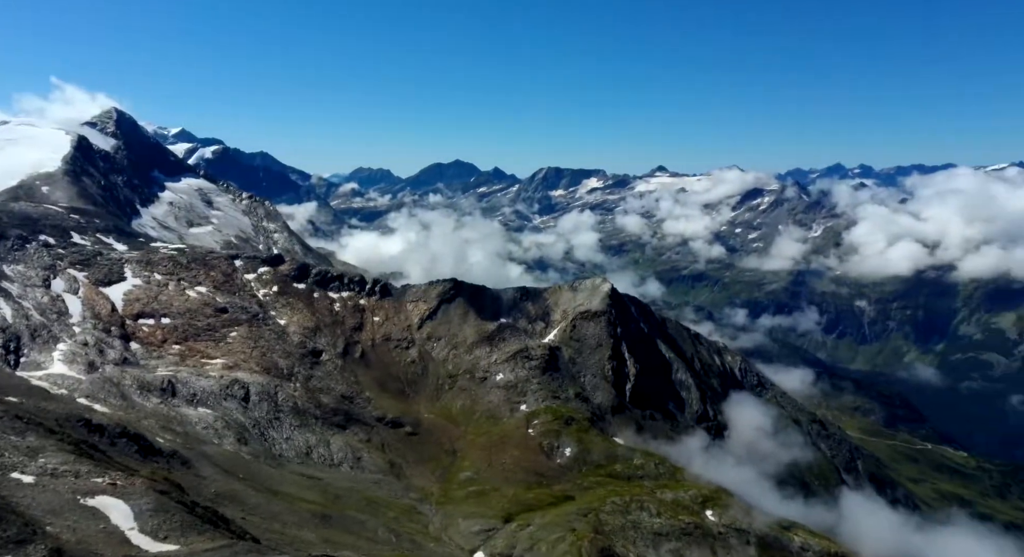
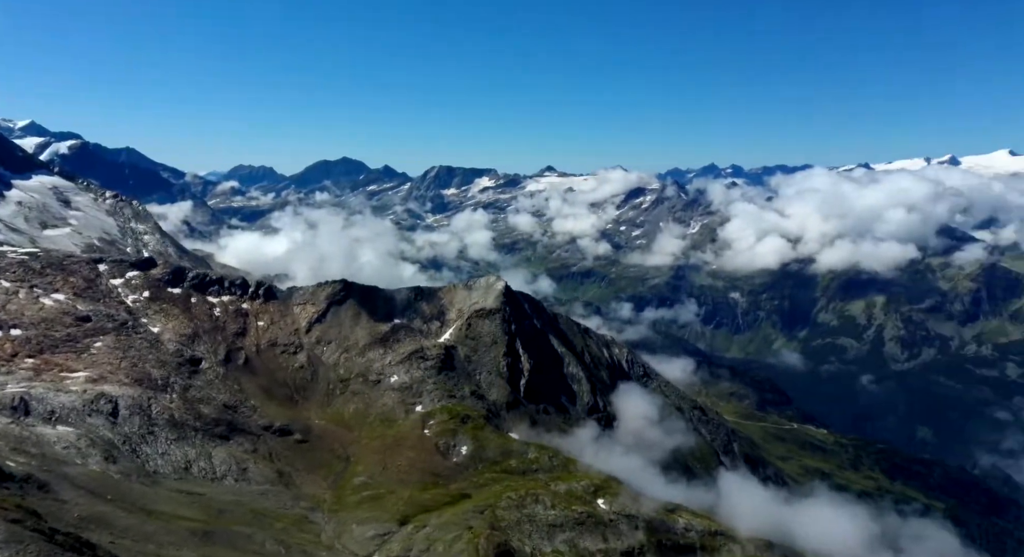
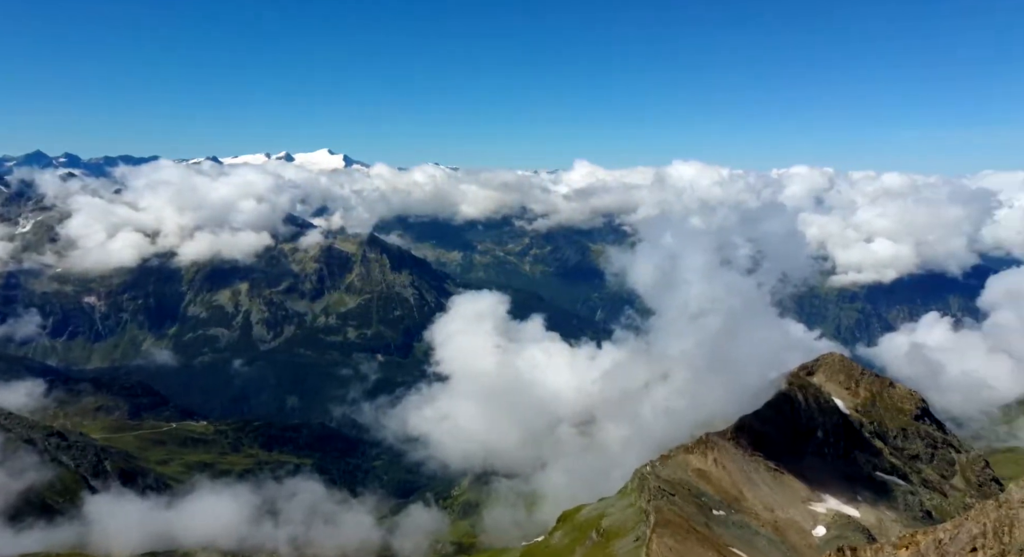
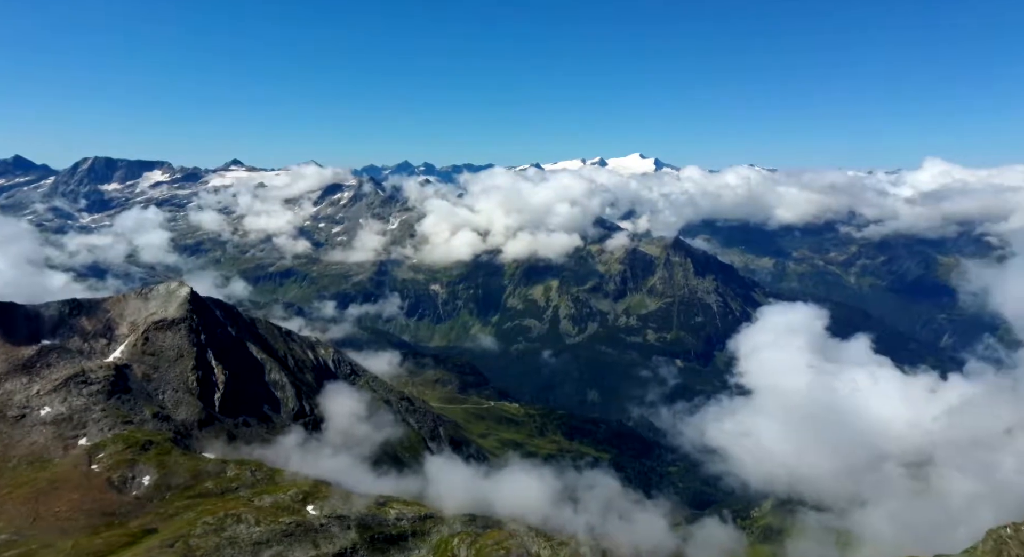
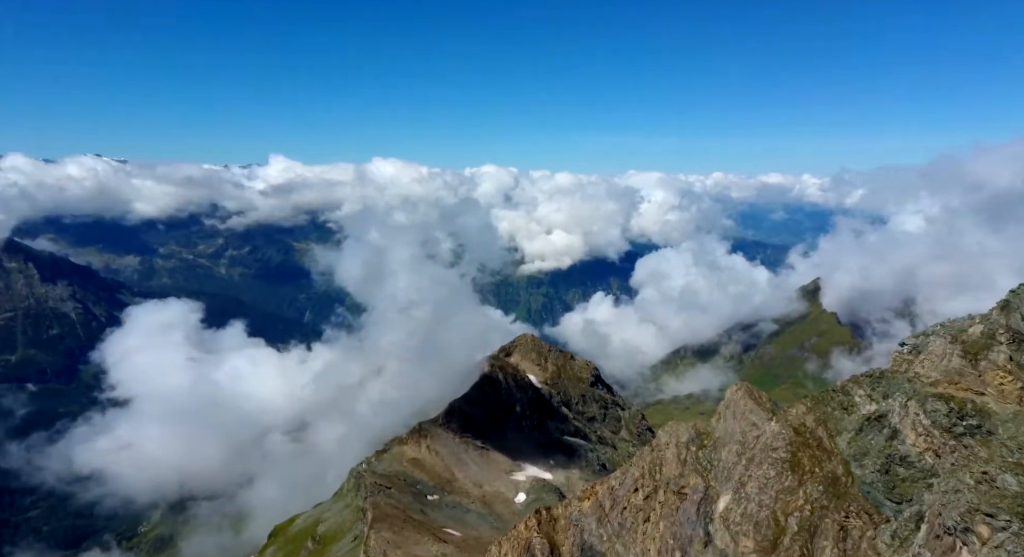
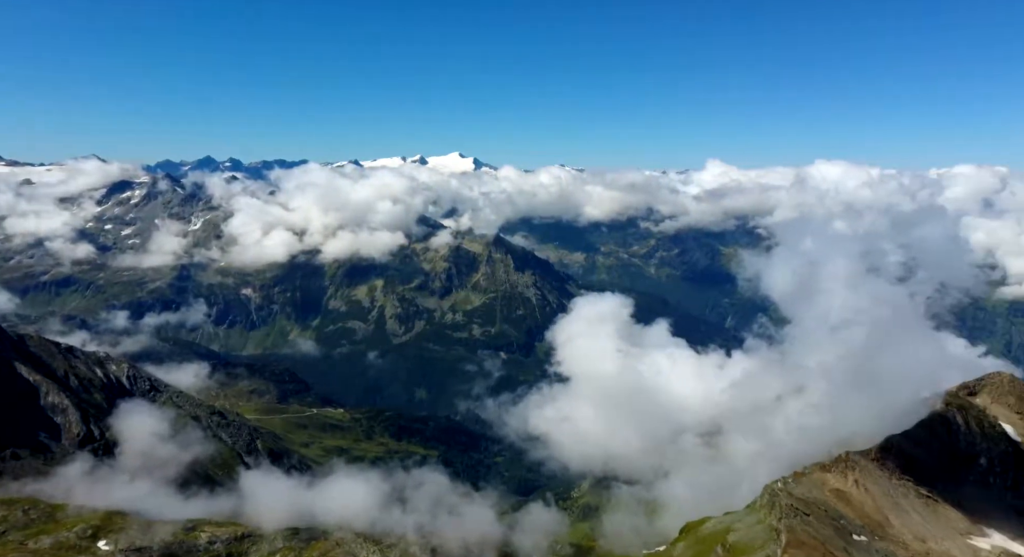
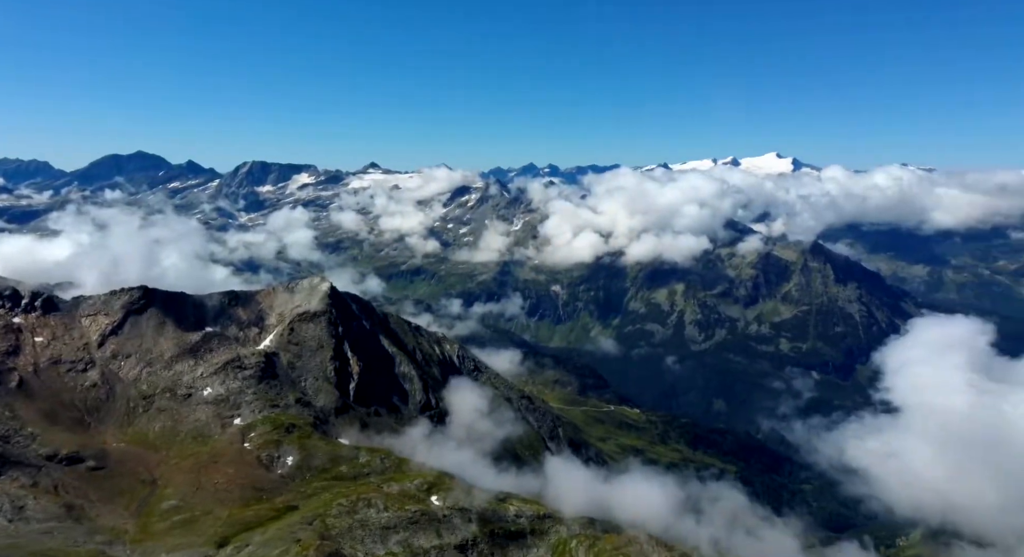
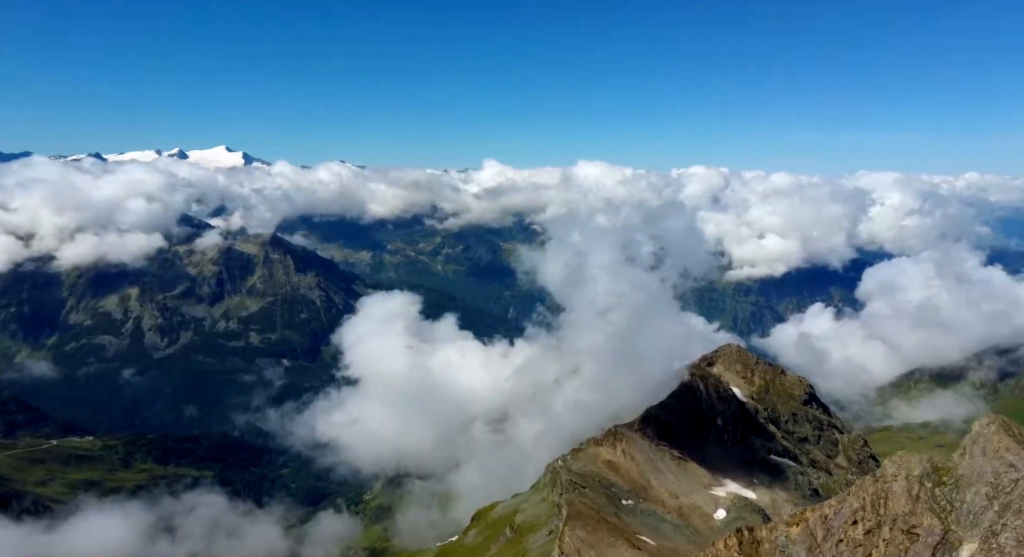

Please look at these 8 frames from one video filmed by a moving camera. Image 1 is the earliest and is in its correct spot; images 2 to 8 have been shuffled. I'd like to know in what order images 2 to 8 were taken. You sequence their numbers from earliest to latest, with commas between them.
2, 7, 4, 6, 3, 8, 5
